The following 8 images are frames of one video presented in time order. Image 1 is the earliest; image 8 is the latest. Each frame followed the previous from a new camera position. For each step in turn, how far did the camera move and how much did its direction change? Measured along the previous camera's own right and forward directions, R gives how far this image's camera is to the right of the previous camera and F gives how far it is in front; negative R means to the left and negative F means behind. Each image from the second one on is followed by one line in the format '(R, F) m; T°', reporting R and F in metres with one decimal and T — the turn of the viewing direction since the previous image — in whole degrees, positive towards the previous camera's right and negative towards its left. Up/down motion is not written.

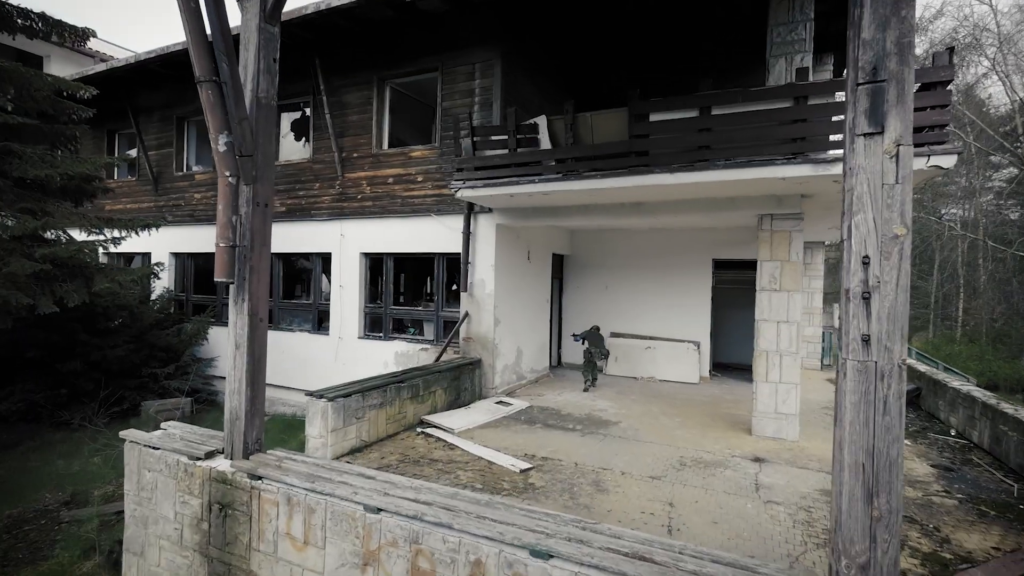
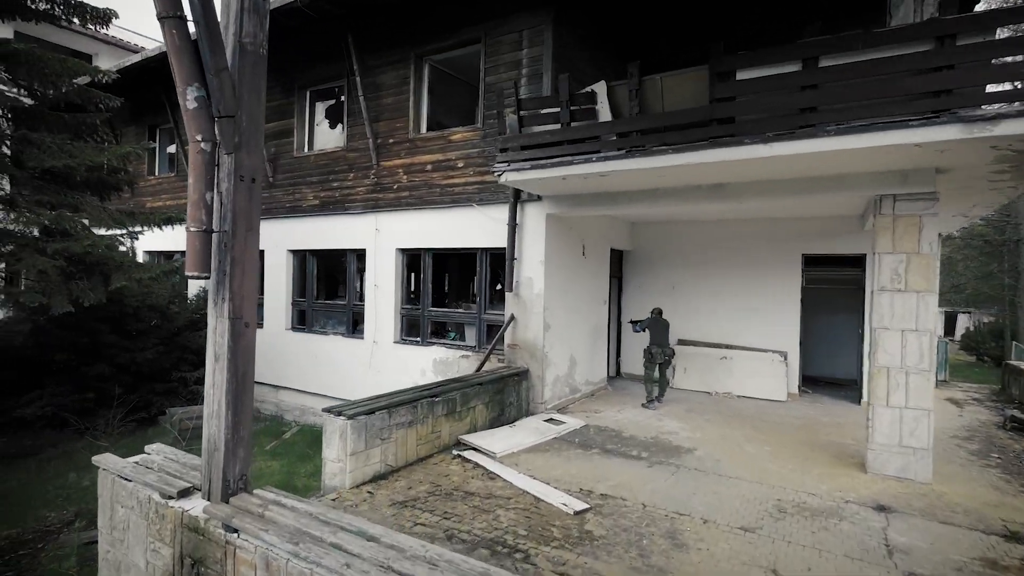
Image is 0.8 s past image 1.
(0.0, +1.1) m; -5°
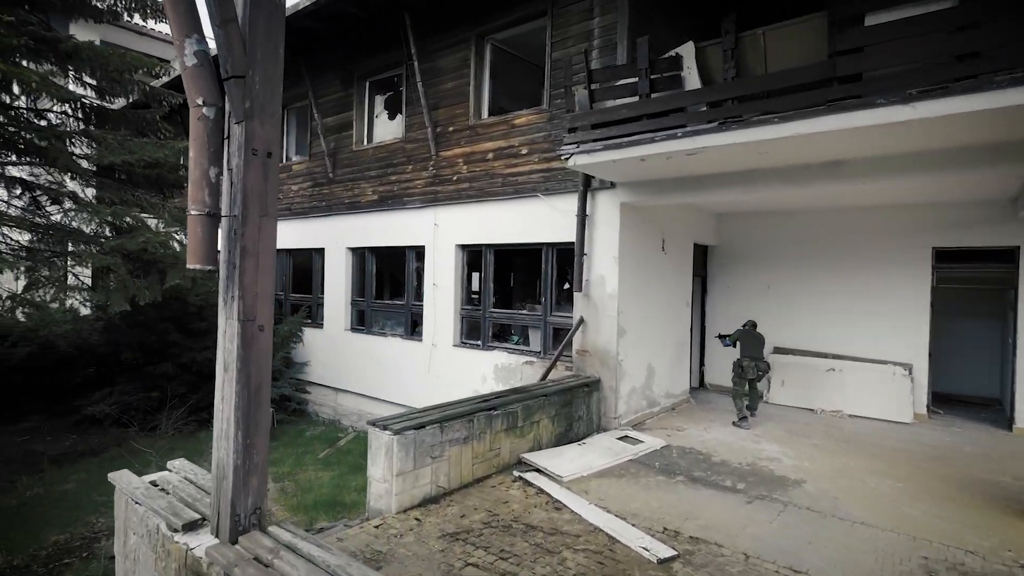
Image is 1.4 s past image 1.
(0.0, +0.8) m; -7°
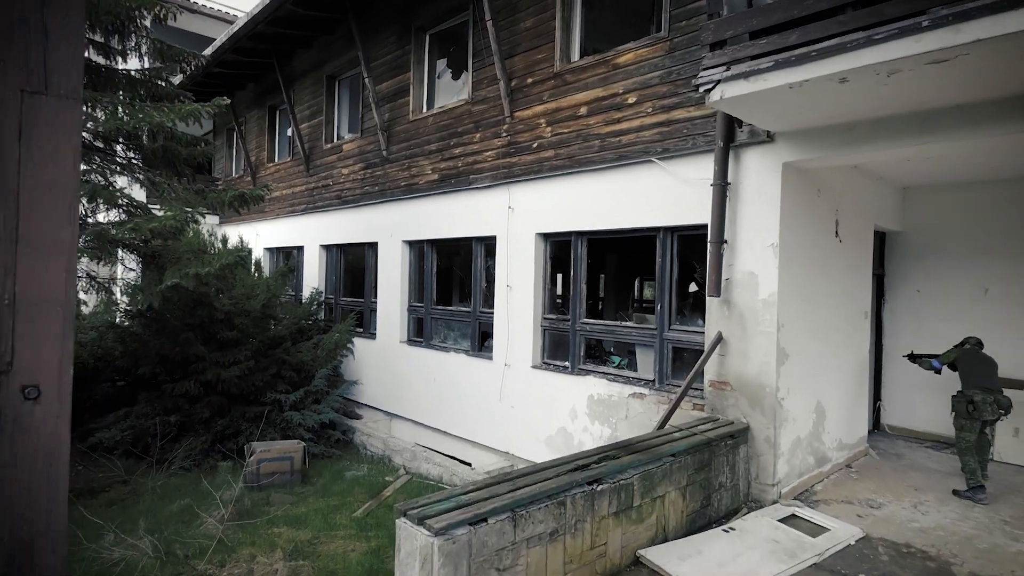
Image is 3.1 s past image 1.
(-0.2, +2.1) m; -8°
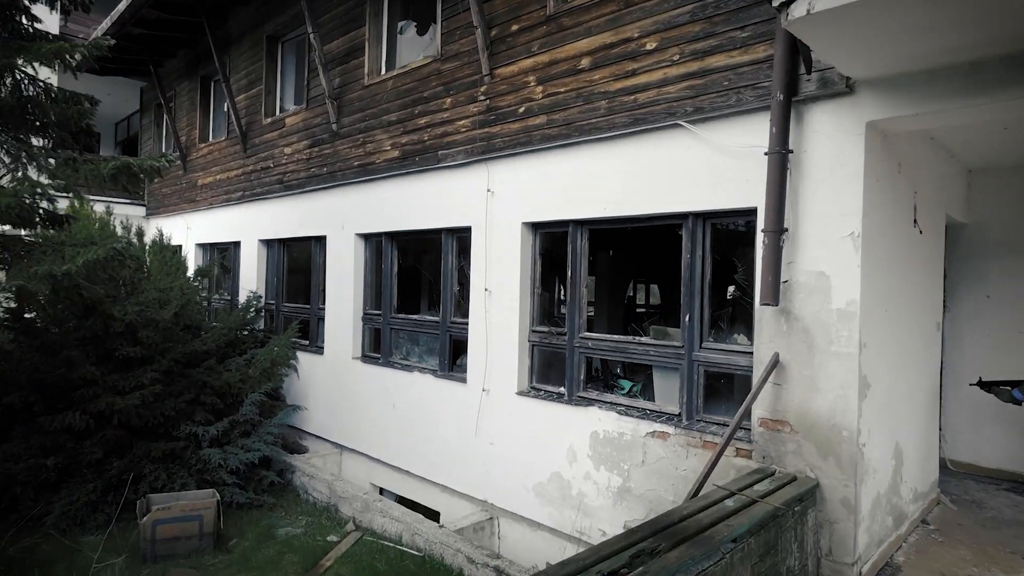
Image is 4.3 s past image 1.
(-0.1, +1.4) m; +3°
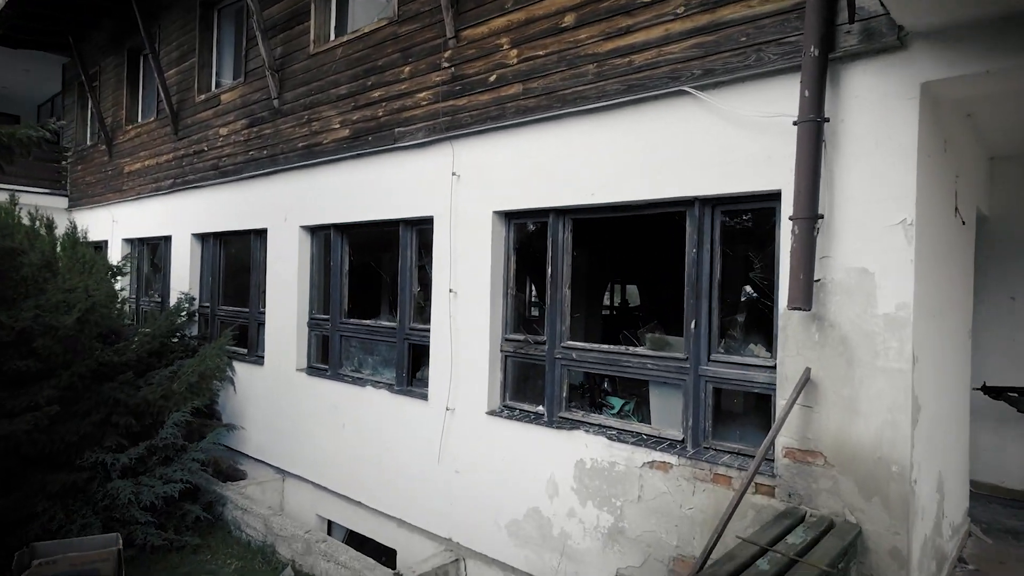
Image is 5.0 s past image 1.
(0.0, +0.8) m; +3°
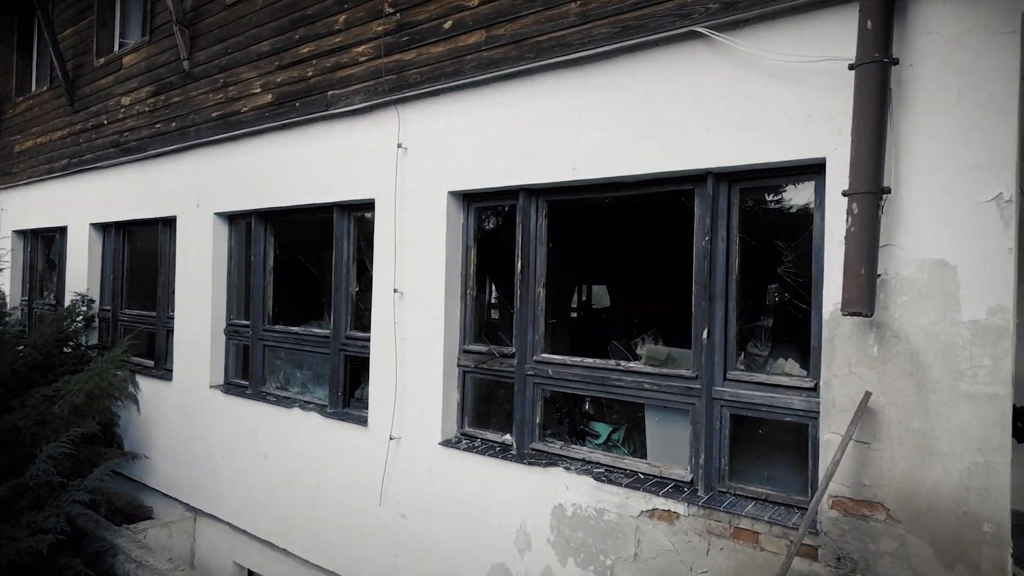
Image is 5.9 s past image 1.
(0.0, +0.8) m; +4°
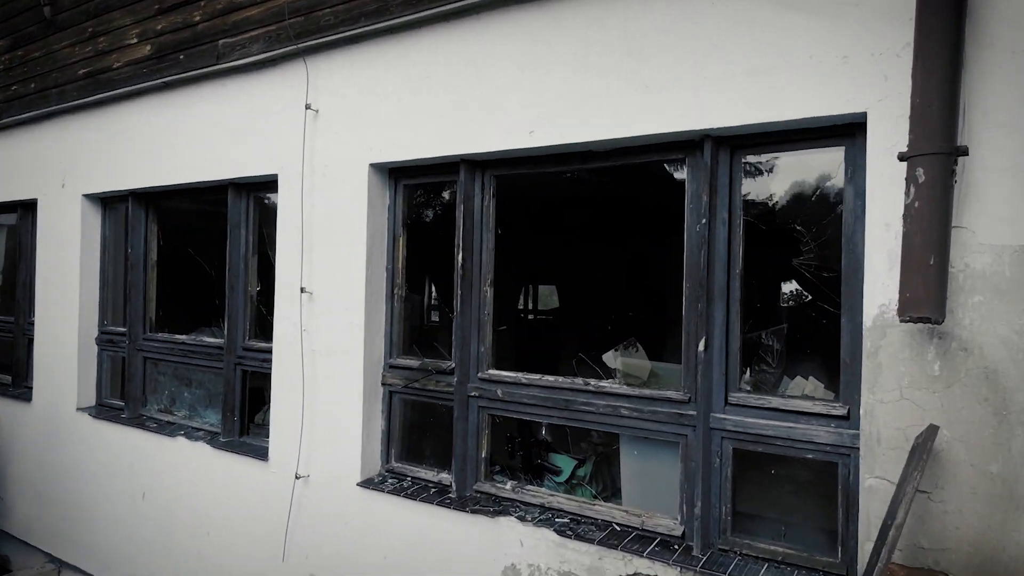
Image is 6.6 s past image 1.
(0.0, +0.7) m; +5°
